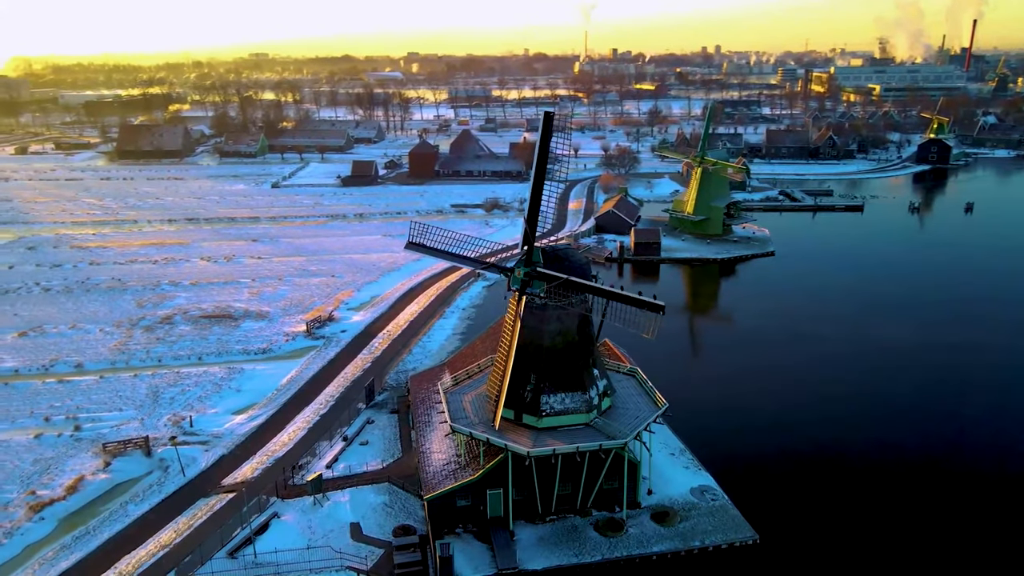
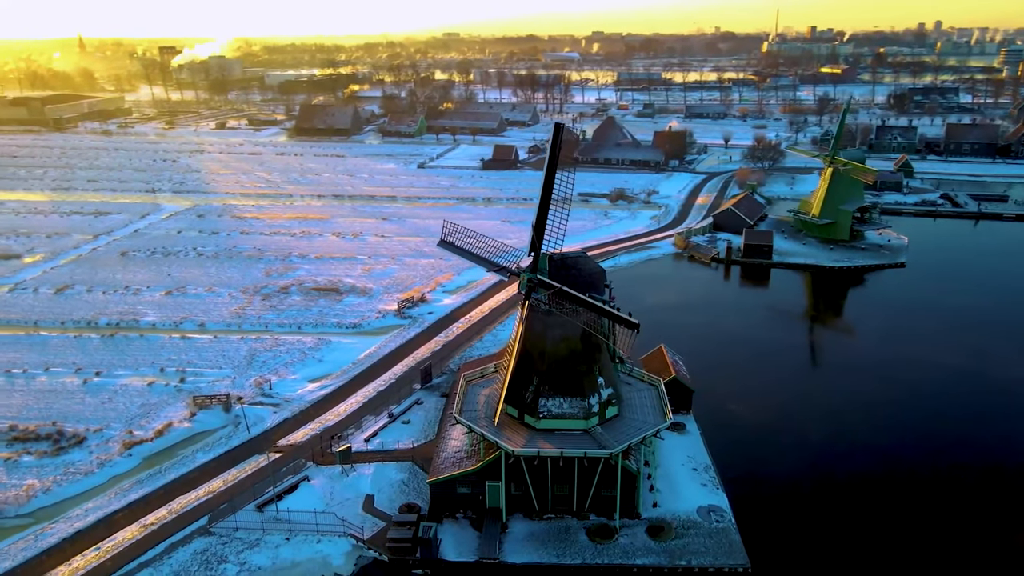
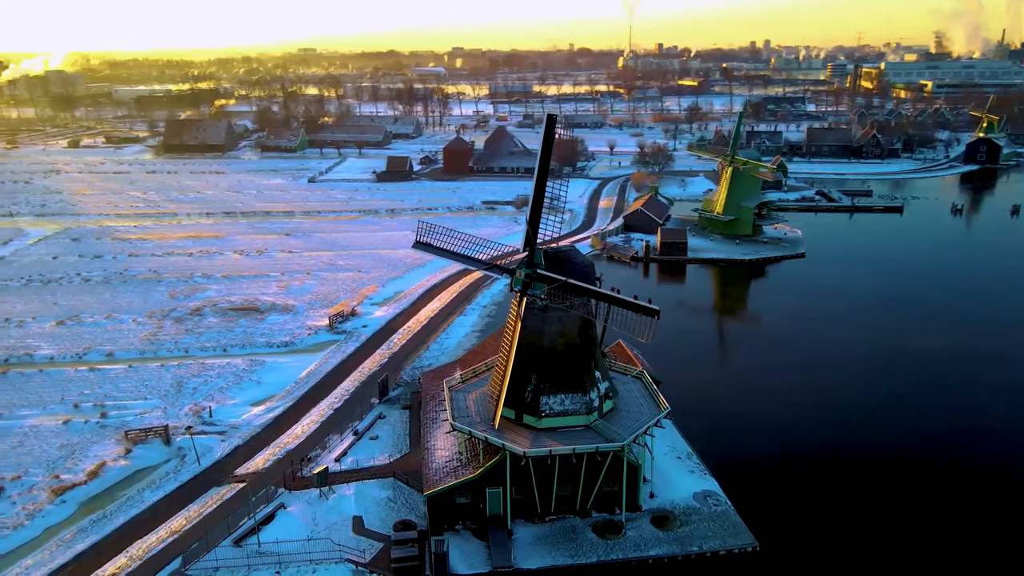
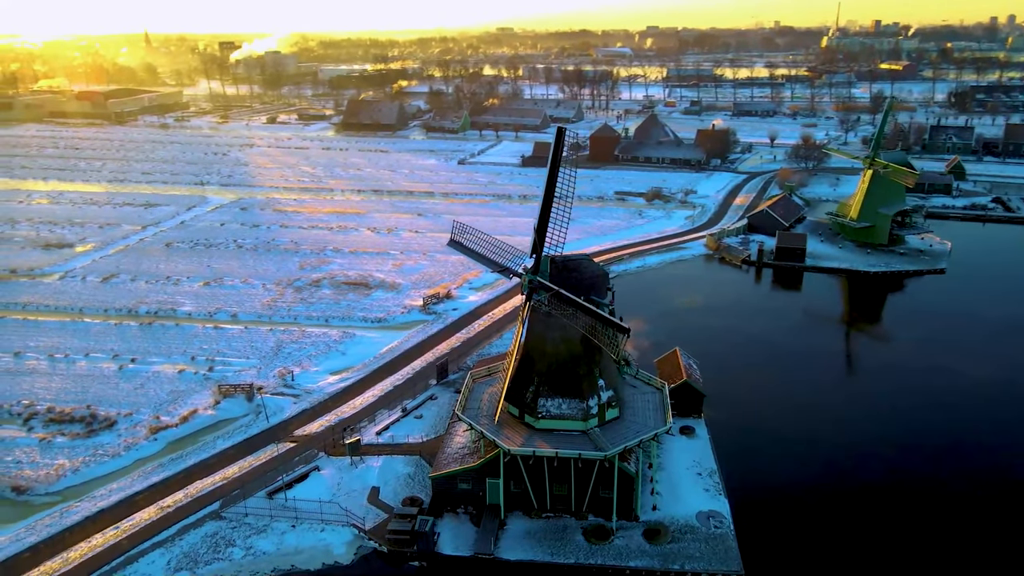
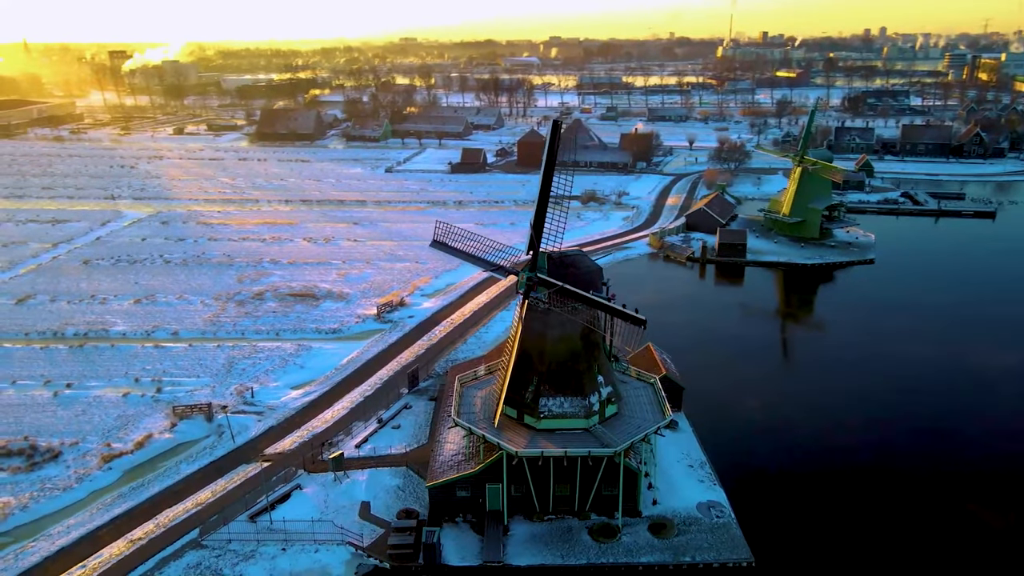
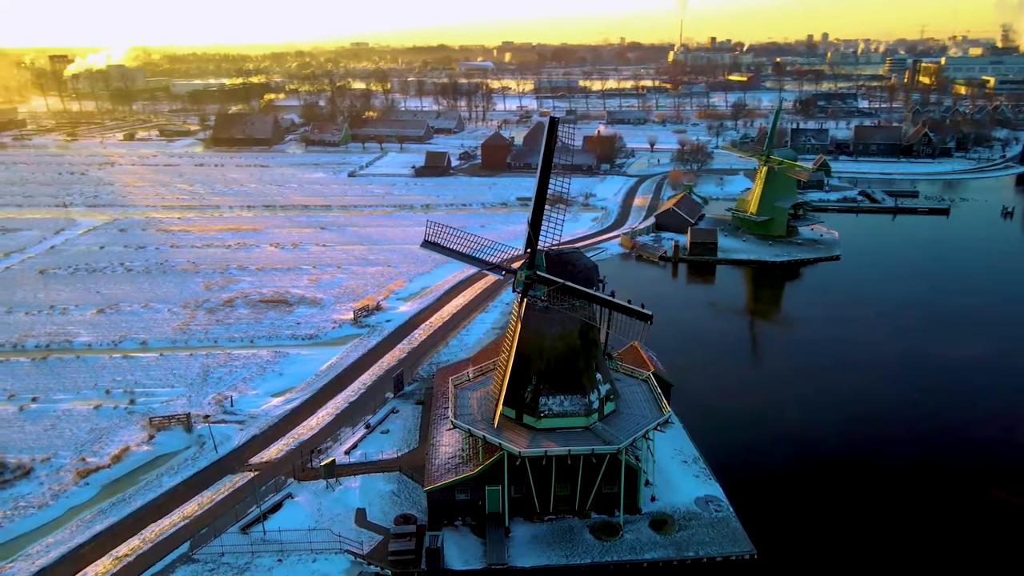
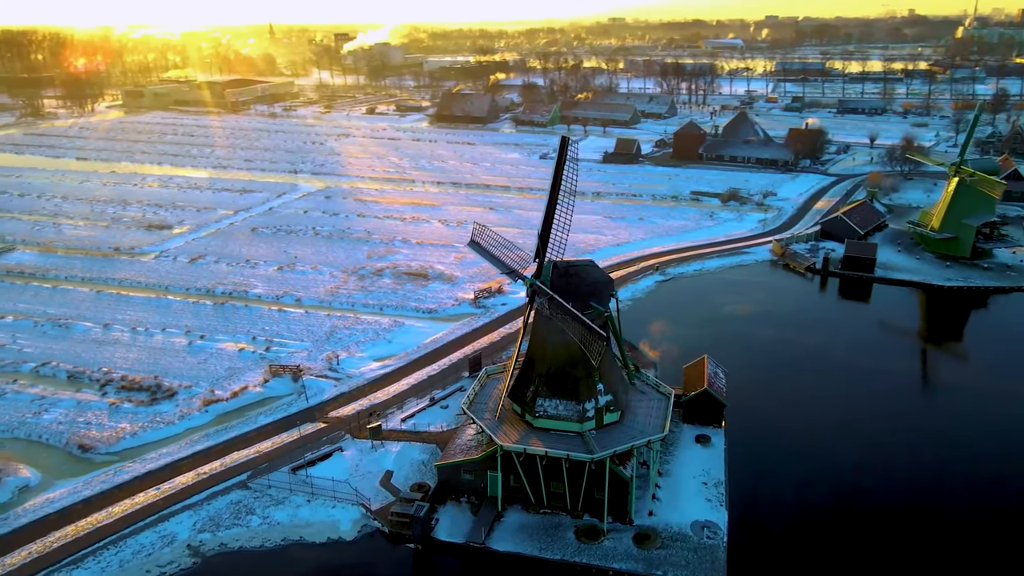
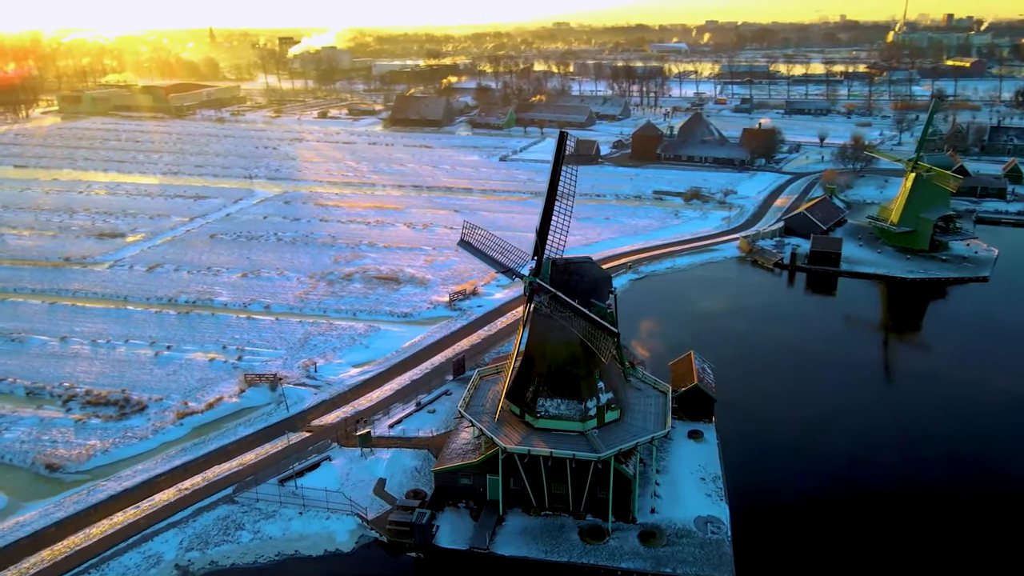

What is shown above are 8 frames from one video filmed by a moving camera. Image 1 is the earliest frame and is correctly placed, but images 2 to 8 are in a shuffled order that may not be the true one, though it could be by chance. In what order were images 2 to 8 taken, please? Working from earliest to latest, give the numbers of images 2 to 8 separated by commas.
3, 6, 5, 2, 4, 8, 7
